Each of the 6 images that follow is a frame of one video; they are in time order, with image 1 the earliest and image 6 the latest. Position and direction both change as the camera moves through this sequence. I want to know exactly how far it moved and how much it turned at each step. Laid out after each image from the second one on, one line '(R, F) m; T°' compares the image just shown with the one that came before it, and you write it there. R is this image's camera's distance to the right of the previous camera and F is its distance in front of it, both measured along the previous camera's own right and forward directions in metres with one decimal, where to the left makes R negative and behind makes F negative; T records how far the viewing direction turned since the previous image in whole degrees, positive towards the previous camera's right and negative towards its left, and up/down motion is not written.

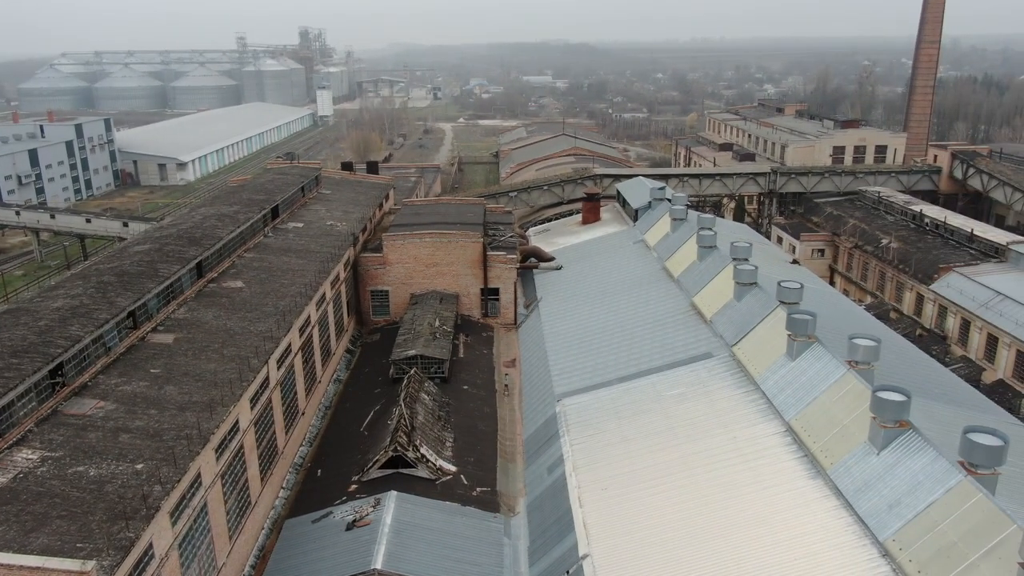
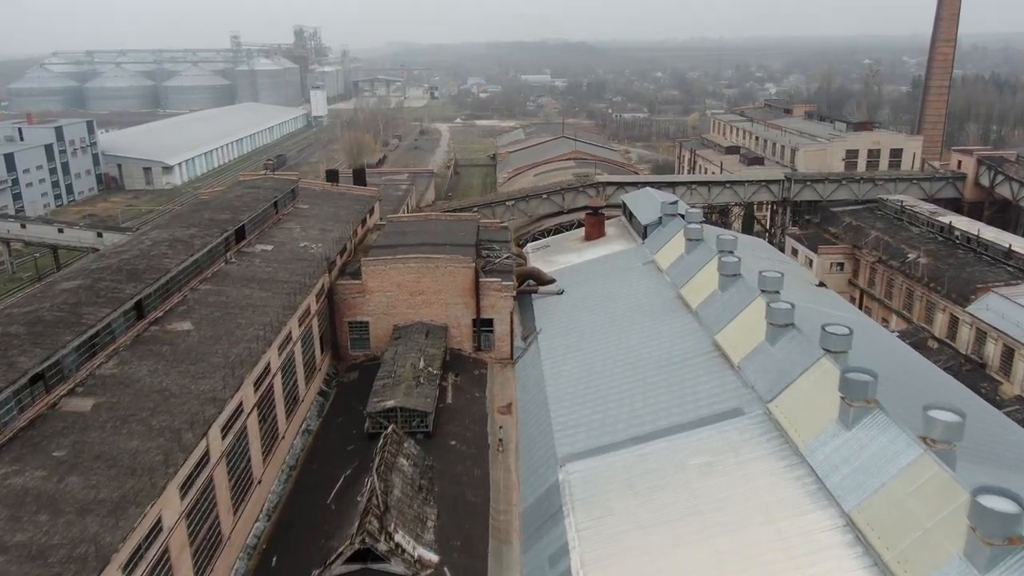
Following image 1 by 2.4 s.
(+0.1, +2.6) m; 0°
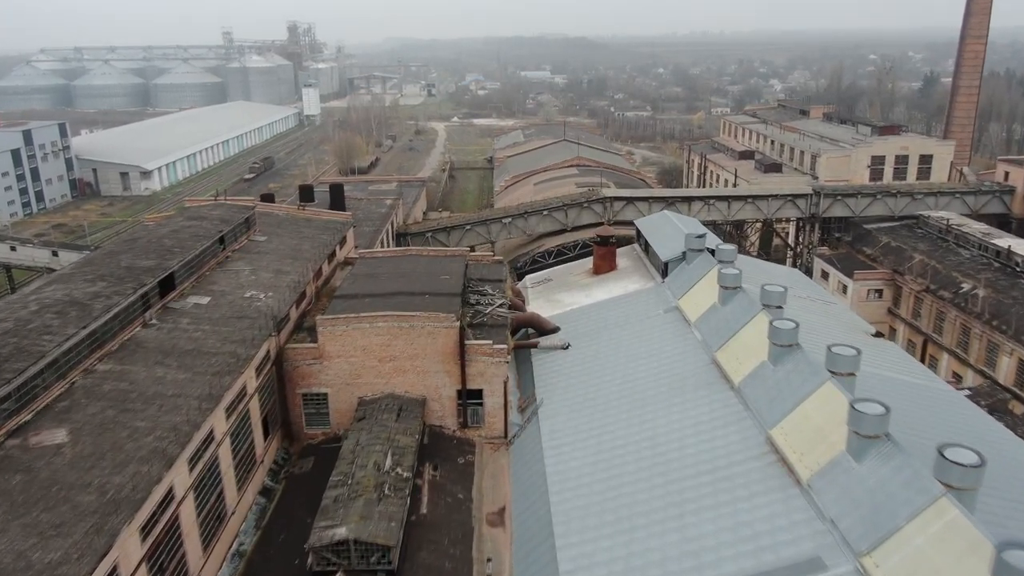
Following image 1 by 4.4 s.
(+0.1, +4.1) m; 0°
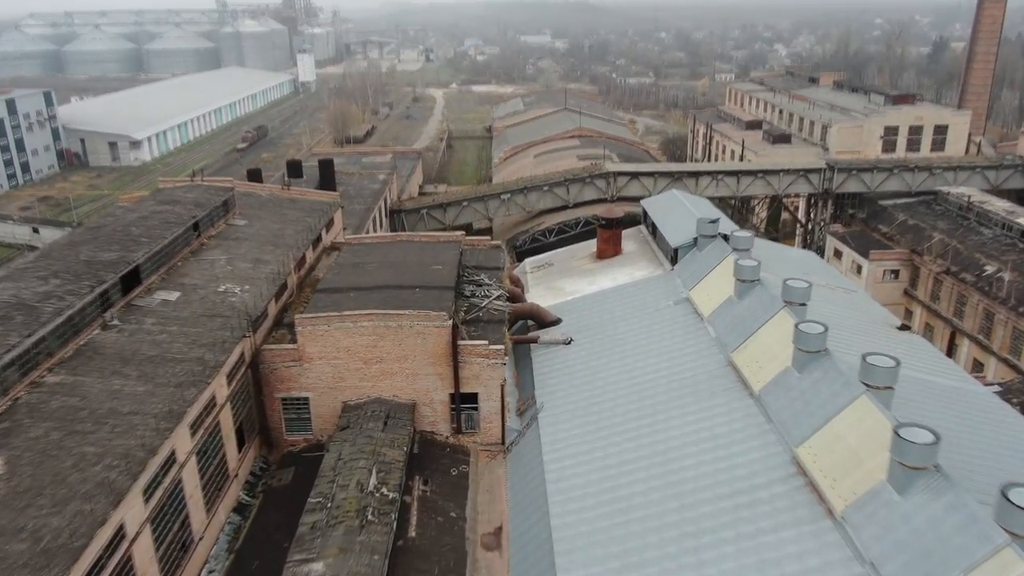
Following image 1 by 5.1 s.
(0.0, +1.5) m; 0°
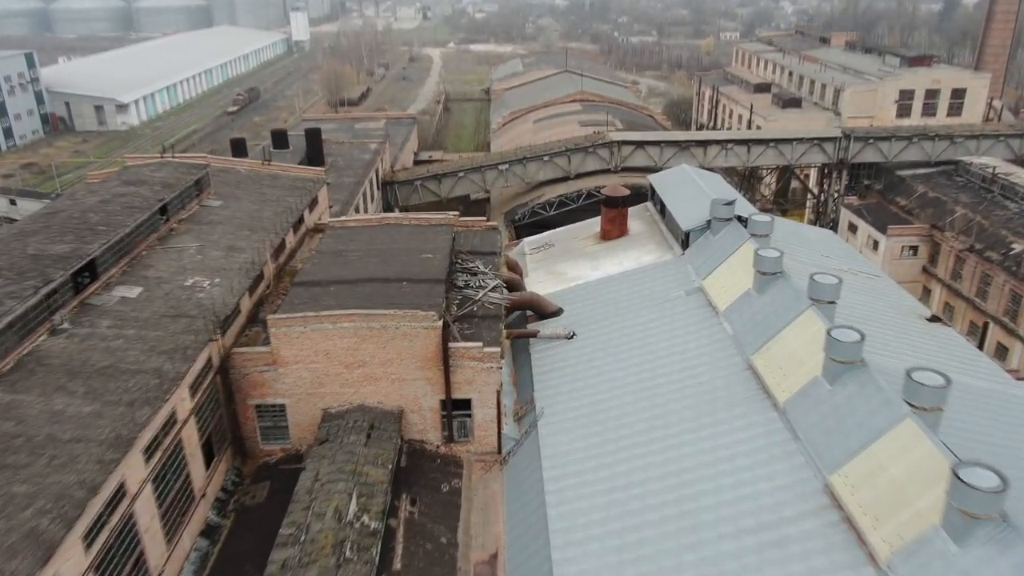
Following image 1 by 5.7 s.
(+0.1, +1.5) m; 0°
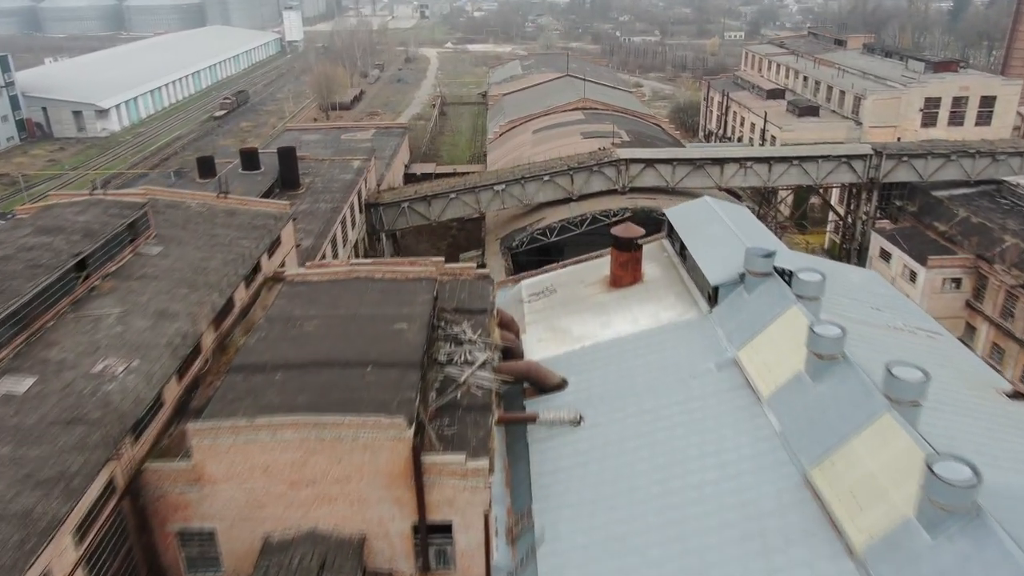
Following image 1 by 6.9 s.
(+0.1, +3.0) m; 0°
